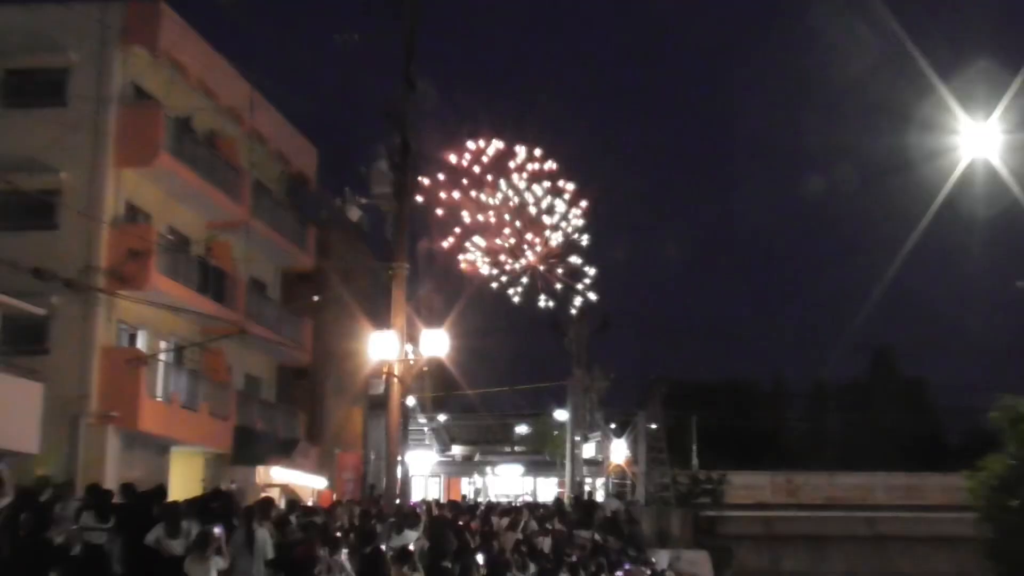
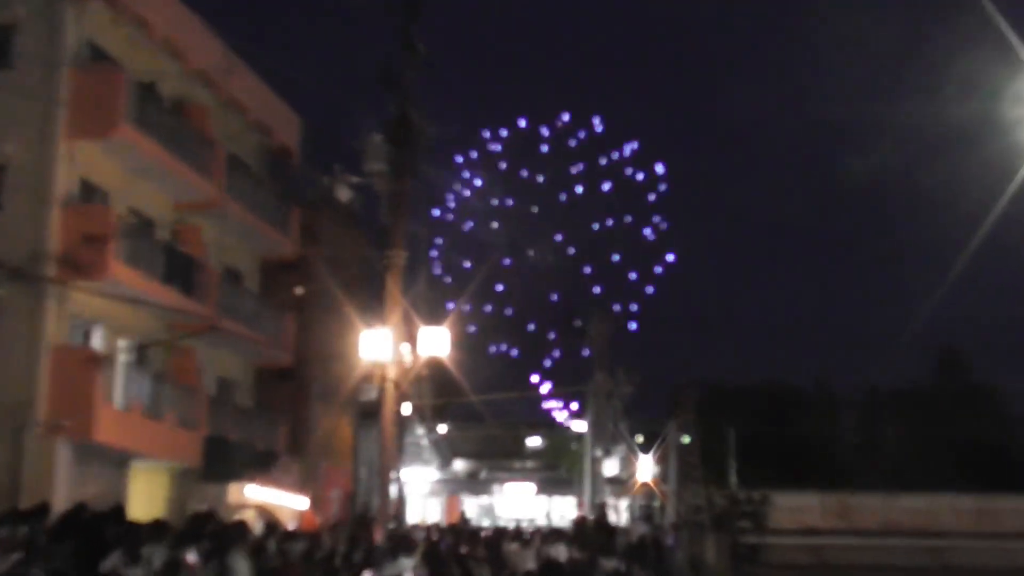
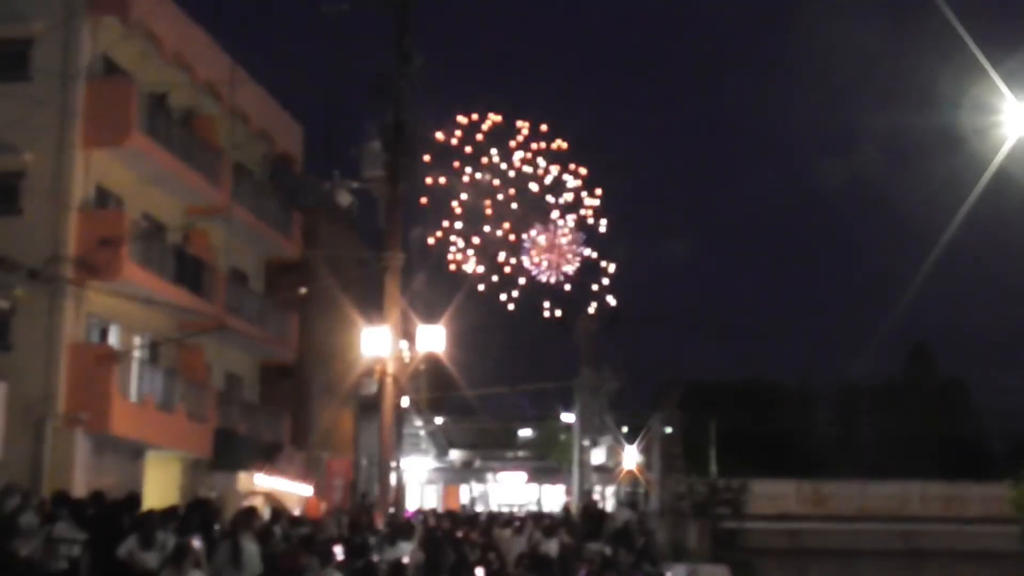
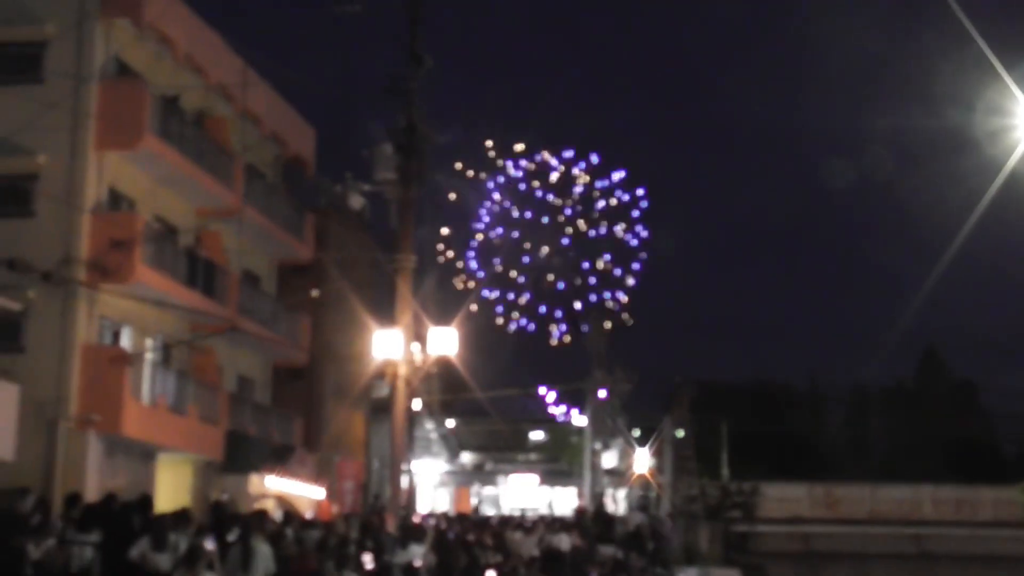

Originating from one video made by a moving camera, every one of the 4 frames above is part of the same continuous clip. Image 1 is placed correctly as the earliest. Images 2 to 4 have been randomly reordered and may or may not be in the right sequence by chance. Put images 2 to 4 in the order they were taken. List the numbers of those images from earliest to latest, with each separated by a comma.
3, 4, 2
